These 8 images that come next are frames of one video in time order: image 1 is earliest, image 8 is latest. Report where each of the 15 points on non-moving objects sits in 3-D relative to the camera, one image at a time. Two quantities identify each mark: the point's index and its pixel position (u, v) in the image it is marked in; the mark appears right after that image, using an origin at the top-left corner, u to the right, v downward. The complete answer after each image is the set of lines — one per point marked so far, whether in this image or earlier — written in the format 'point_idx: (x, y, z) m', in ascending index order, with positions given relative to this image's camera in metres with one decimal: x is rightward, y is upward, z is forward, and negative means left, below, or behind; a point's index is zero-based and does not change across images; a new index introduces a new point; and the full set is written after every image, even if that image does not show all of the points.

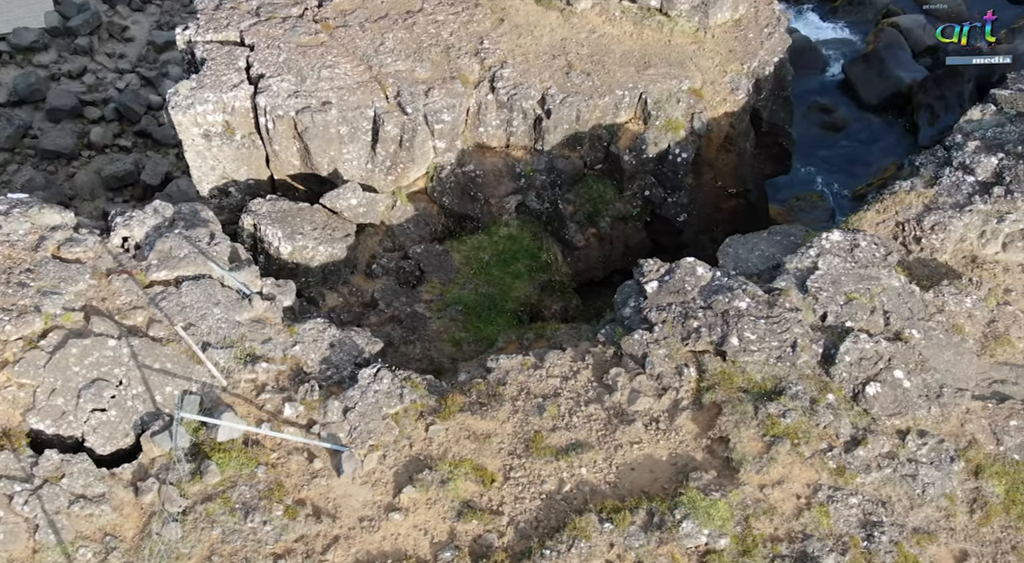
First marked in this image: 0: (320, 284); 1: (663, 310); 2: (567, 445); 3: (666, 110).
0: (-3.5, 0.0, +15.3) m
1: (+1.9, -0.4, +10.6) m
2: (+0.6, -1.9, +9.7) m
3: (+3.0, +3.3, +16.5) m
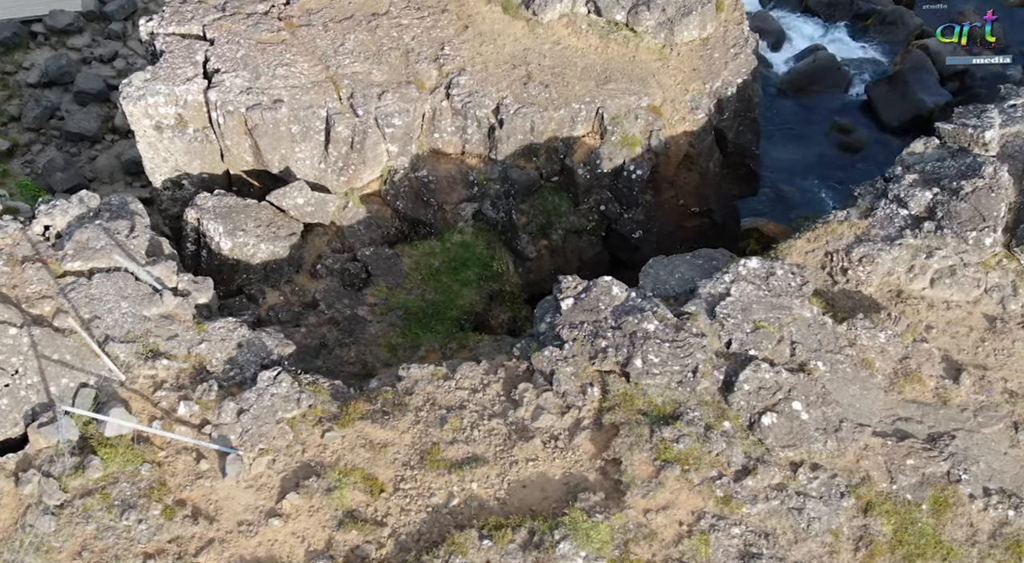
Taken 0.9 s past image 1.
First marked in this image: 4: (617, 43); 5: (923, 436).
0: (-4.5, 0.0, +15.3) m
1: (+0.8, -0.6, +10.5) m
2: (-0.6, -2.0, +9.6) m
3: (+2.2, +3.0, +16.4) m
4: (+2.2, +4.9, +17.4) m
5: (+4.6, -1.7, +9.6) m
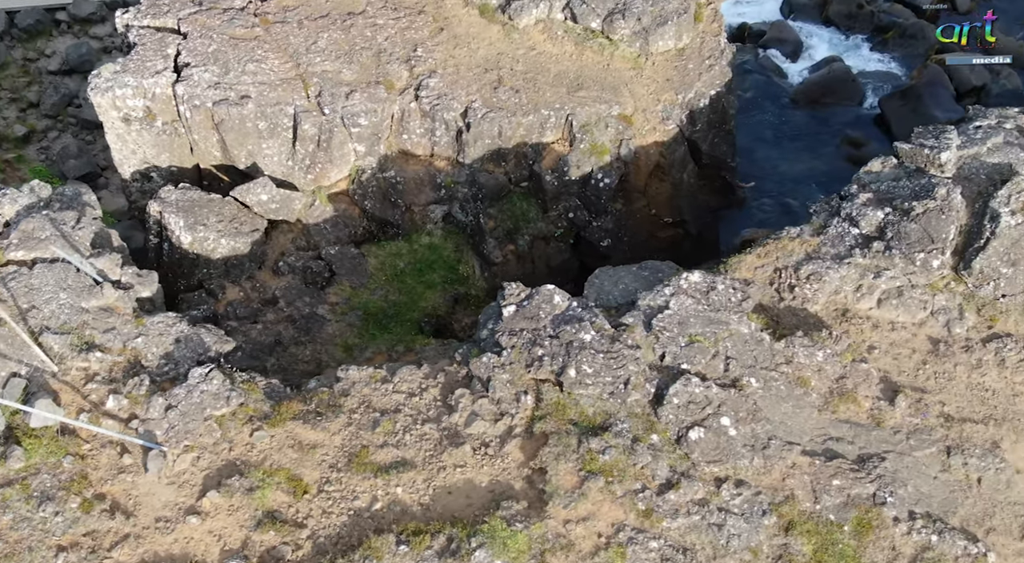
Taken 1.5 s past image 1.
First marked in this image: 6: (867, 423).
0: (-5.2, +0.1, +15.3) m
1: (0.0, -0.7, +10.5) m
2: (-1.4, -2.0, +9.6) m
3: (+1.6, +2.9, +16.4) m
4: (+1.7, +4.7, +17.3) m
5: (+3.8, -2.0, +9.5) m
6: (+4.1, -1.6, +9.9) m
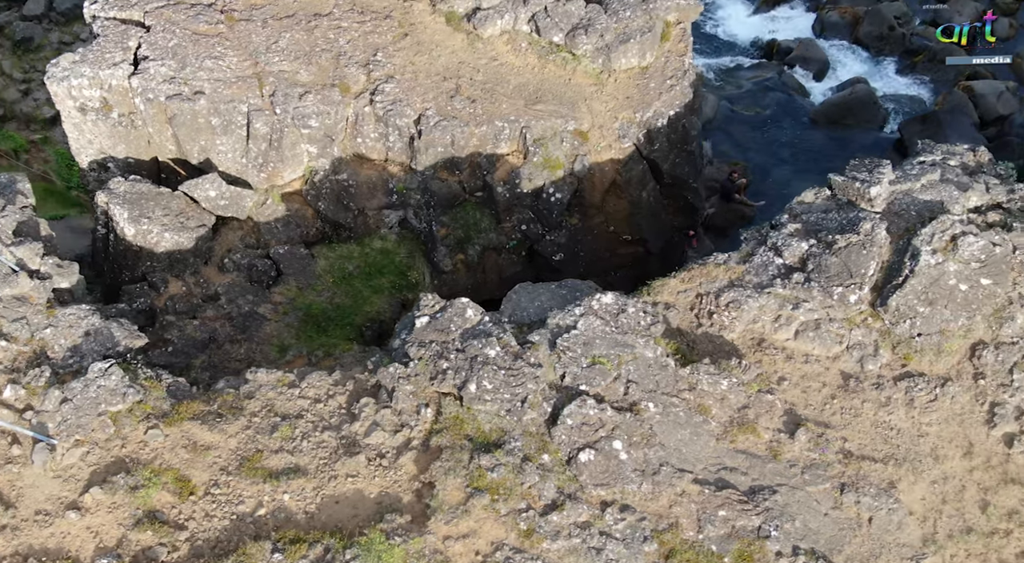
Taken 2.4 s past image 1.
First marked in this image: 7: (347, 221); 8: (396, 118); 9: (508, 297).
0: (-6.3, +0.2, +15.4) m
1: (-1.1, -0.8, +10.5) m
2: (-2.6, -2.1, +9.6) m
3: (+0.7, +2.6, +16.4) m
4: (+0.9, +4.4, +17.4) m
5: (+2.6, -2.3, +9.5) m
6: (+2.9, -2.0, +9.9) m
7: (-3.3, +1.2, +16.9) m
8: (-2.2, +3.1, +16.0) m
9: (-0.1, -0.2, +11.4) m
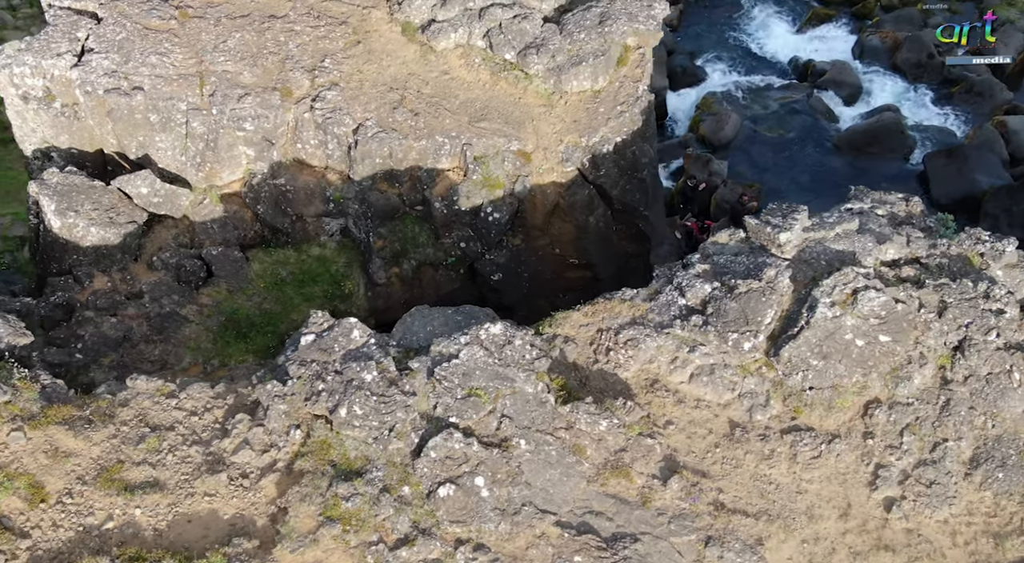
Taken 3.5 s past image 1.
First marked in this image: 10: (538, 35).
0: (-7.6, +0.3, +15.3) m
1: (-2.6, -1.0, +10.4) m
2: (-4.1, -2.2, +9.5) m
3: (-0.5, +2.2, +16.3) m
4: (-0.1, +4.0, +17.2) m
5: (+1.0, -2.8, +9.3) m
6: (+1.4, -2.5, +9.7) m
7: (-4.5, +1.1, +16.8) m
8: (-3.3, +2.9, +15.9) m
9: (-1.5, -0.5, +11.2) m
10: (+0.5, +4.9, +16.9) m
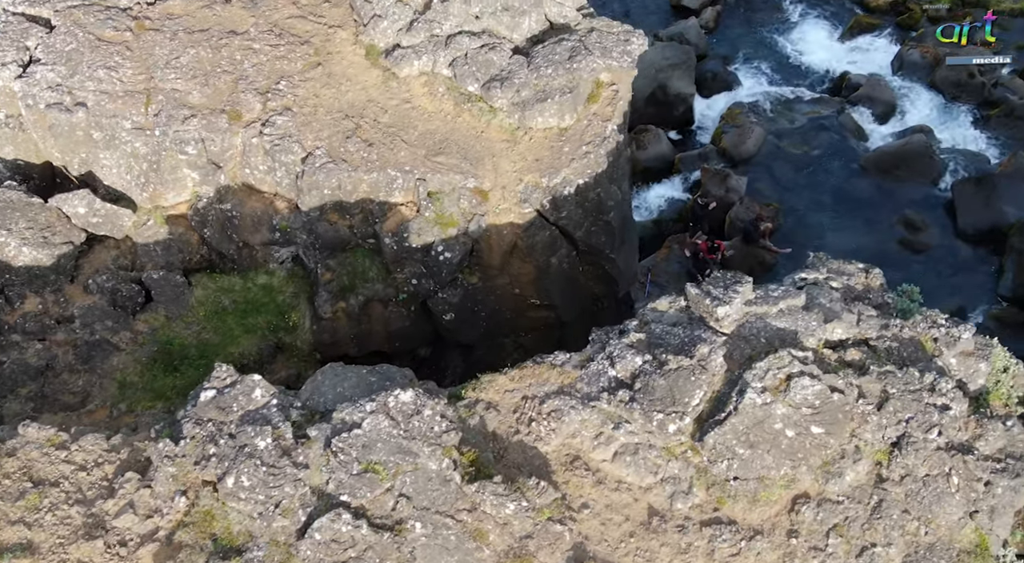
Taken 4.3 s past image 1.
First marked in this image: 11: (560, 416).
0: (-8.5, -0.1, +14.8) m
1: (-3.6, -1.7, +9.8) m
2: (-5.3, -2.8, +8.9) m
3: (-1.3, +1.5, +15.7) m
4: (-0.8, +3.3, +16.6) m
5: (-0.2, -3.6, +8.7) m
6: (+0.2, -3.4, +9.1) m
7: (-5.4, +0.6, +16.2) m
8: (-4.1, +2.3, +15.3) m
9: (-2.5, -1.2, +10.7) m
10: (-0.2, +4.1, +16.3) m
11: (+0.6, -1.7, +10.5) m
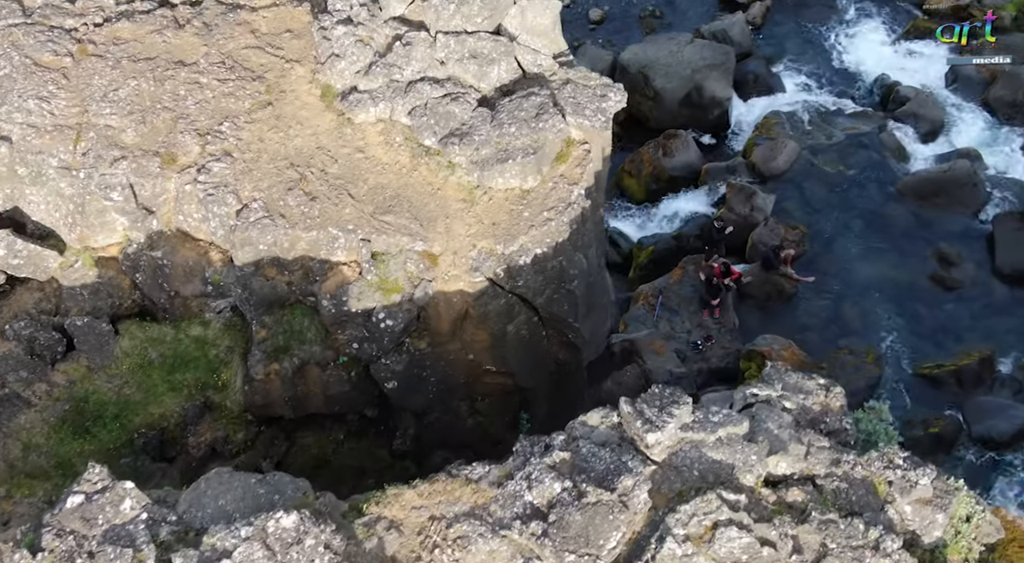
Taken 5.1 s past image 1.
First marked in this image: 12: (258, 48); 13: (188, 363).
0: (-9.4, -0.8, +13.9) m
1: (-4.8, -2.7, +8.8) m
2: (-6.5, -3.7, +8.0) m
3: (-2.2, +0.3, +14.6) m
4: (-1.5, +2.1, +15.5) m
5: (-1.5, -4.9, +7.7) m
6: (-1.1, -4.7, +8.0) m
7: (-6.3, -0.3, +15.3) m
8: (-4.9, +1.3, +14.3) m
9: (-3.6, -2.3, +9.6) m
10: (-0.8, +2.9, +15.1) m
11: (-0.6, -3.0, +9.5) m
12: (-4.8, +4.4, +16.0) m
13: (-5.8, -1.4, +15.0) m
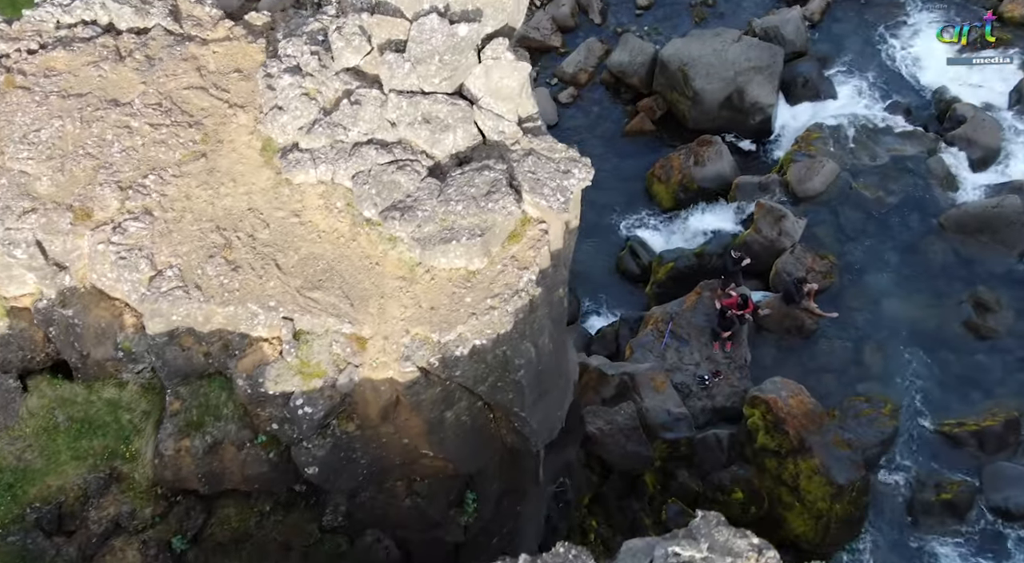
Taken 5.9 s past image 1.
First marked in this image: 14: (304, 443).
0: (-10.5, -1.5, +13.0) m
1: (-6.3, -3.9, +7.8) m
2: (-8.1, -4.8, +7.0) m
3: (-3.2, -1.0, +13.3) m
4: (-2.4, +0.8, +14.2) m
5: (-3.2, -6.4, +6.6) m
6: (-2.7, -6.2, +6.9) m
7: (-7.3, -1.3, +14.2) m
8: (-5.8, +0.2, +13.1) m
9: (-5.0, -3.6, +8.5) m
10: (-1.6, +1.5, +13.8) m
11: (-2.1, -4.5, +8.3) m
12: (-5.4, +3.3, +14.8) m
13: (-6.9, -2.4, +14.0) m
14: (-3.5, -2.6, +14.2) m
